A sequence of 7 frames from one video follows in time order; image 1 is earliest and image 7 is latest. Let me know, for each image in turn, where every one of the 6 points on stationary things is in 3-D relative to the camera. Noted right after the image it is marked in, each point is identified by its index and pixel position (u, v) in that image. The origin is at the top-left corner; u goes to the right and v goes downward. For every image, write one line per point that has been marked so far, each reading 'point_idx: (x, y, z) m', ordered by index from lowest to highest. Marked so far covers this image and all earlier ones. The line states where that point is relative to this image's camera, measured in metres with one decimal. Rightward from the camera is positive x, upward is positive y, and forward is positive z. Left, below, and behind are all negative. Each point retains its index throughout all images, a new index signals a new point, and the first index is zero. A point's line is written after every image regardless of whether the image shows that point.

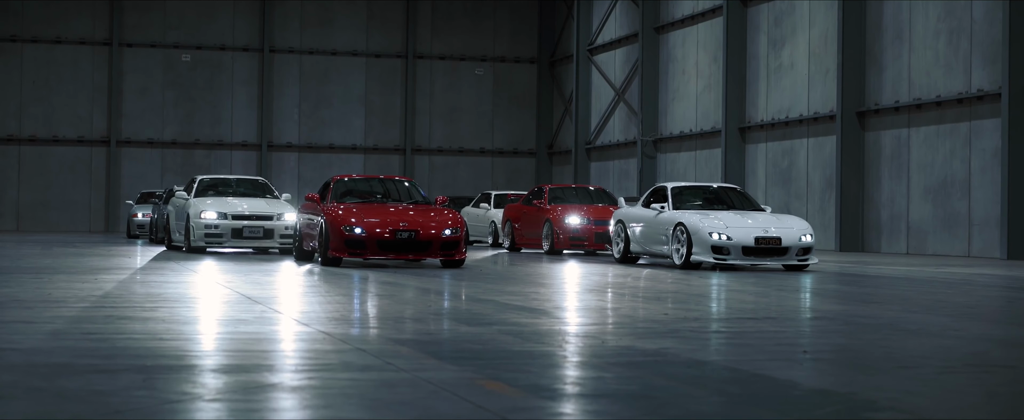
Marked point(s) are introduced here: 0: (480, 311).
0: (-0.2, -0.8, +8.5) m
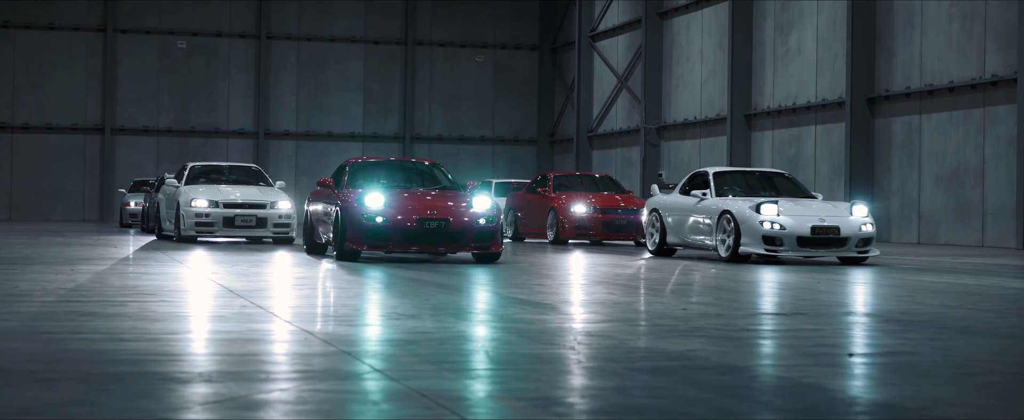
0: (-0.2, -0.7, +7.9) m
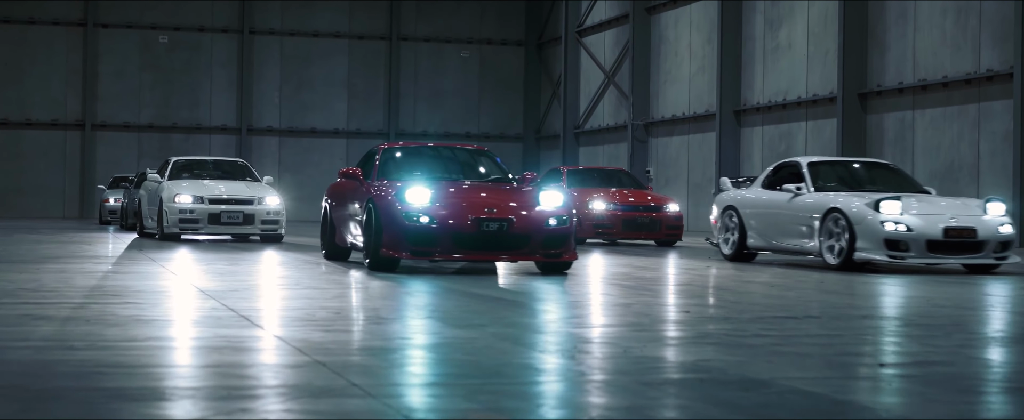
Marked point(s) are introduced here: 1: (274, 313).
0: (-0.3, -0.7, +7.5) m
1: (-1.4, -0.6, +7.1) m
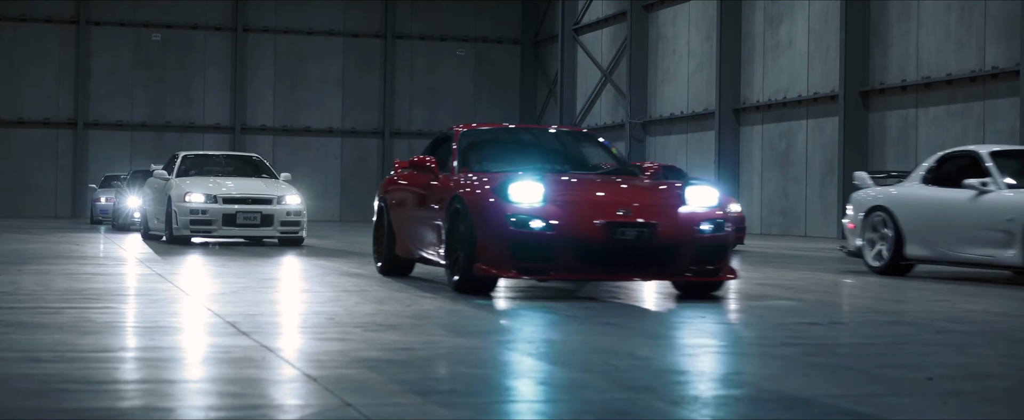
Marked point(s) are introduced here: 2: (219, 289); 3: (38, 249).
0: (-0.2, -0.7, +7.1) m
1: (-1.4, -0.6, +6.7) m
2: (-2.1, -0.6, +8.6) m
3: (-5.9, -0.5, +14.5) m
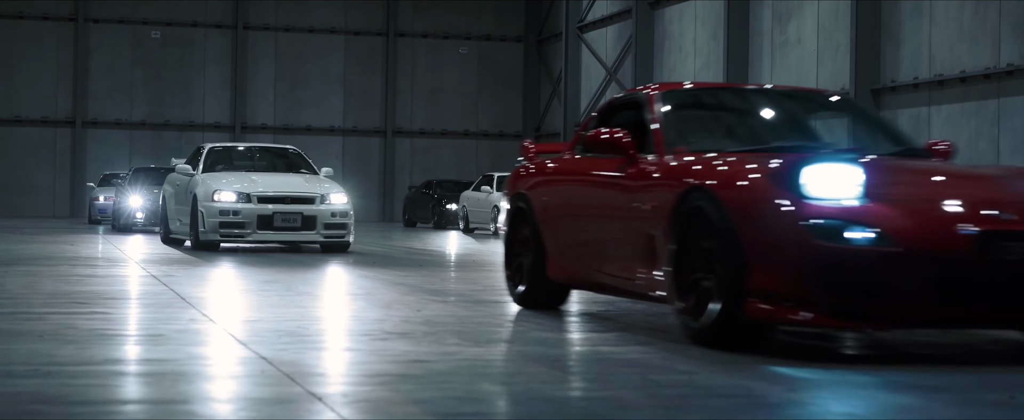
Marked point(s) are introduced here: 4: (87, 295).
0: (-0.2, -0.6, +6.7) m
1: (-1.3, -0.6, +6.3) m
2: (-2.1, -0.6, +8.2) m
3: (-5.8, -0.5, +14.1) m
4: (-2.7, -0.5, +7.5) m
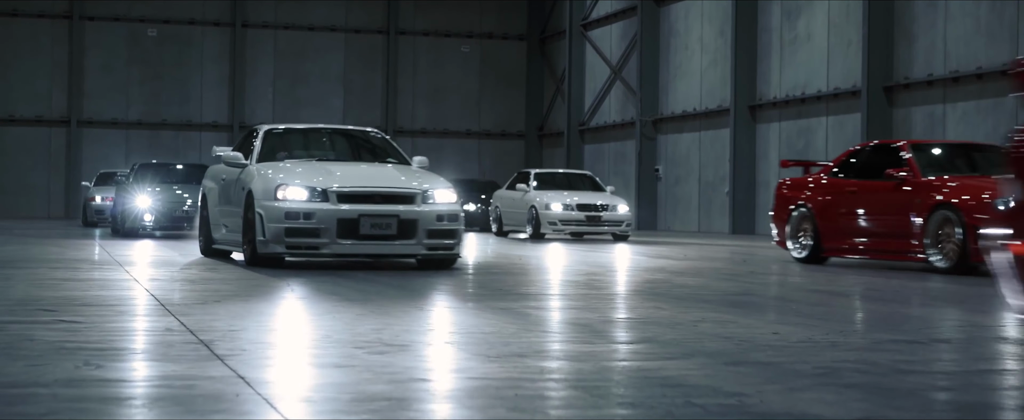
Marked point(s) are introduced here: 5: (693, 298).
0: (-0.1, -0.6, +6.2) m
1: (-1.3, -0.6, +5.8) m
2: (-2.0, -0.6, +7.7) m
3: (-5.7, -0.5, +13.6) m
4: (-2.6, -0.5, +7.0) m
5: (+1.3, -0.6, +8.4) m
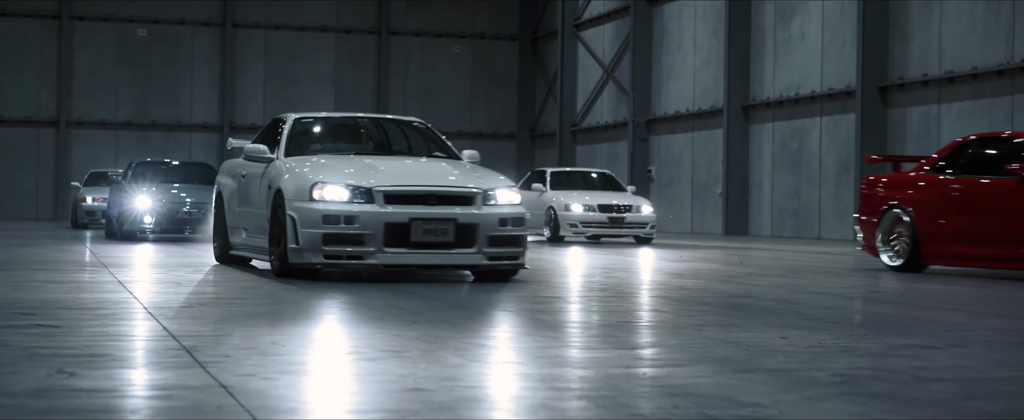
0: (-0.1, -0.6, +6.0) m
1: (-1.3, -0.6, +5.6) m
2: (-2.0, -0.6, +7.5) m
3: (-5.8, -0.5, +13.3) m
4: (-2.7, -0.5, +6.8) m
5: (+1.3, -0.6, +8.2) m
